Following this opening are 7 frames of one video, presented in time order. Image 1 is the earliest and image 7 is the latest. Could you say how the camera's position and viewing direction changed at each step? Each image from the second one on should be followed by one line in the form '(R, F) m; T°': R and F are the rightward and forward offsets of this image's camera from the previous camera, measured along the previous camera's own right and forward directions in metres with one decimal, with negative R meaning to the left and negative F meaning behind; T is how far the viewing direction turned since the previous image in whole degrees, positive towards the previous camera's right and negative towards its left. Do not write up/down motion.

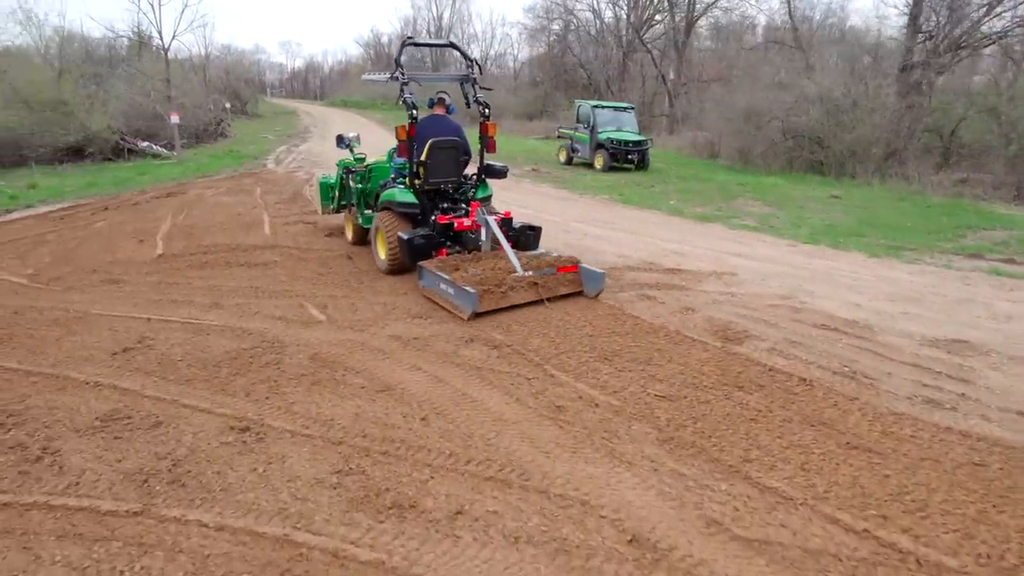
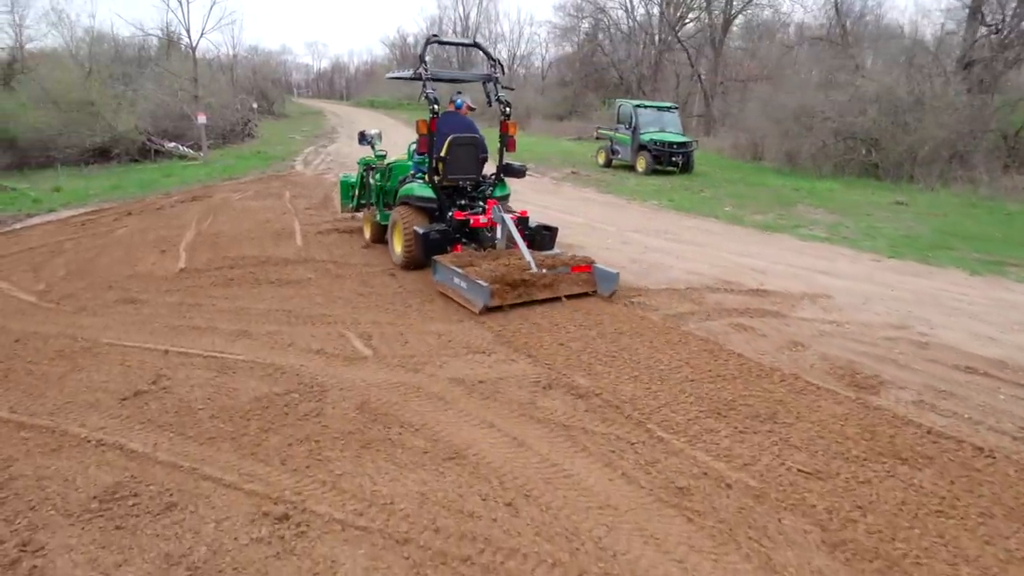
(-0.4, +0.9) m; -2°
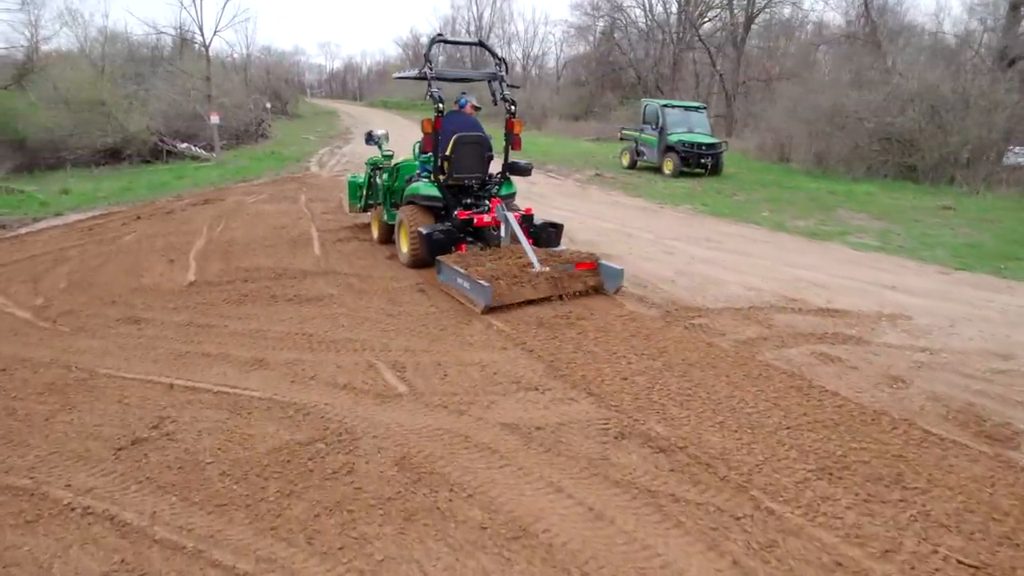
(-0.3, +0.7) m; -1°
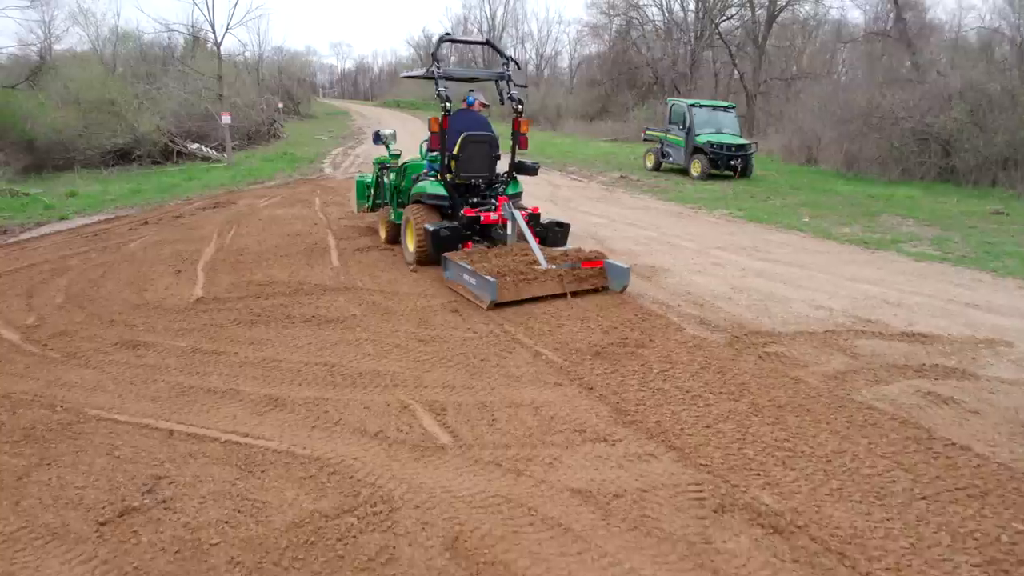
(-0.3, +0.7) m; -1°
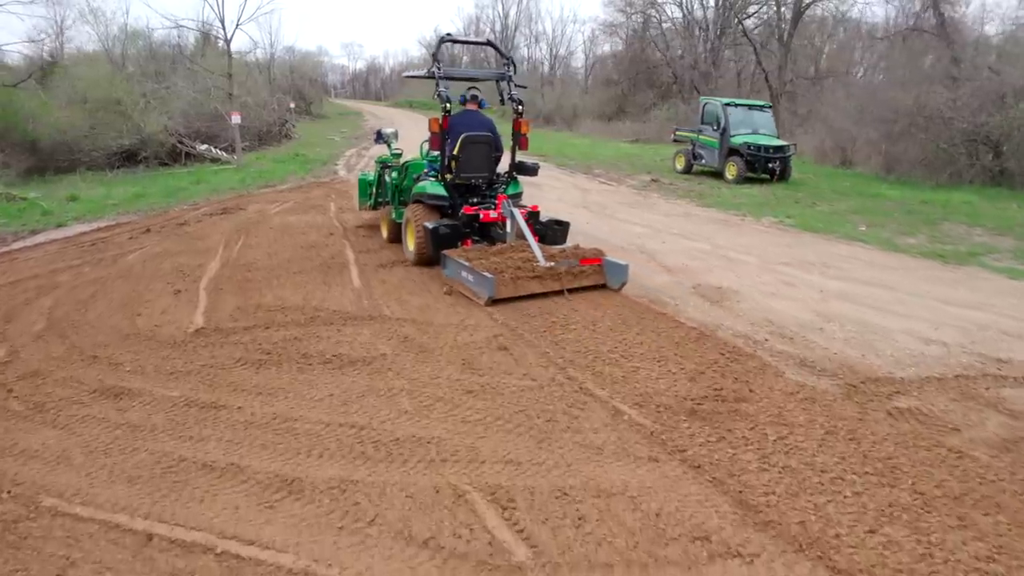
(-0.3, +1.0) m; -1°
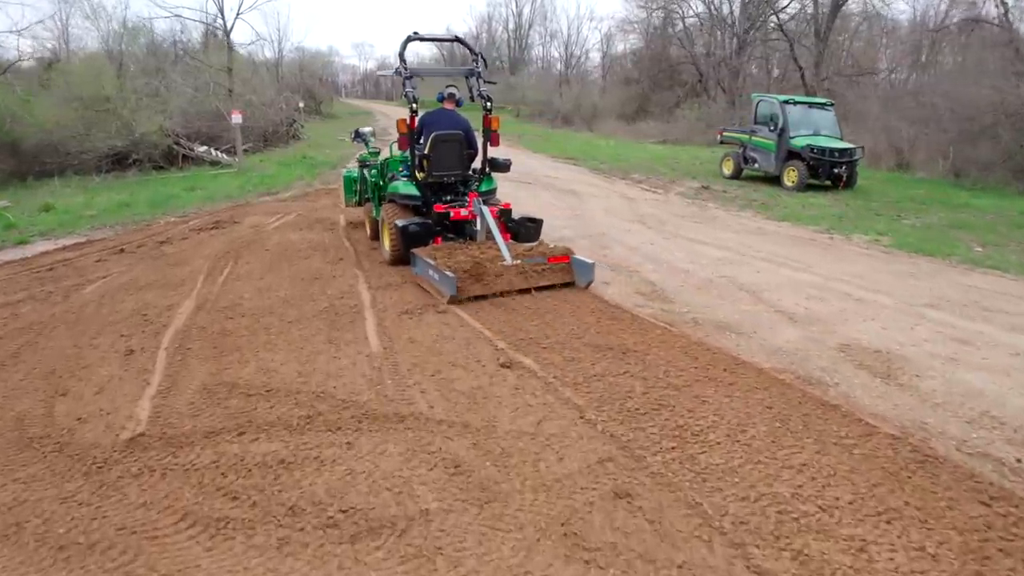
(-0.5, +1.9) m; -1°
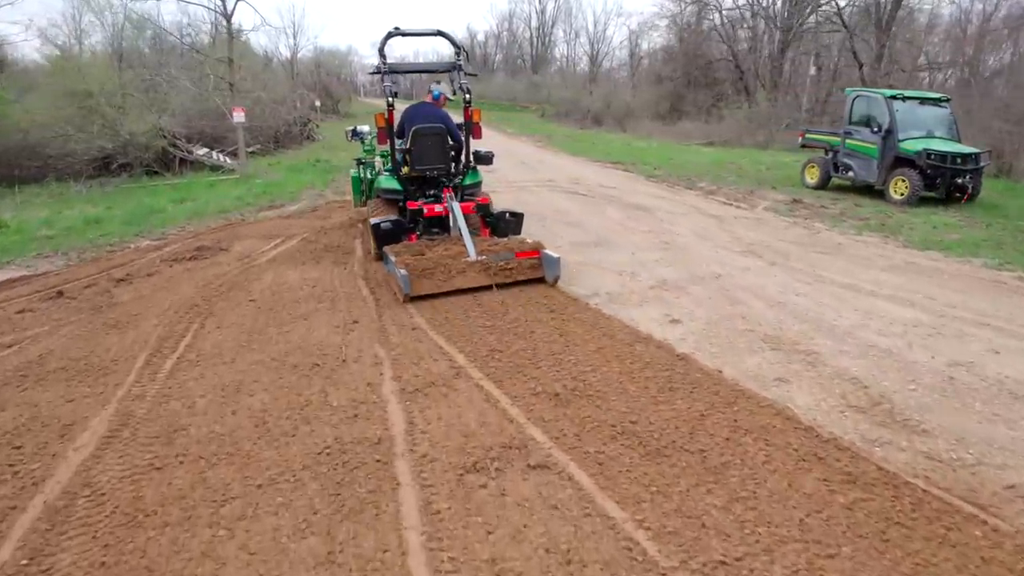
(-0.6, +2.6) m; -1°
